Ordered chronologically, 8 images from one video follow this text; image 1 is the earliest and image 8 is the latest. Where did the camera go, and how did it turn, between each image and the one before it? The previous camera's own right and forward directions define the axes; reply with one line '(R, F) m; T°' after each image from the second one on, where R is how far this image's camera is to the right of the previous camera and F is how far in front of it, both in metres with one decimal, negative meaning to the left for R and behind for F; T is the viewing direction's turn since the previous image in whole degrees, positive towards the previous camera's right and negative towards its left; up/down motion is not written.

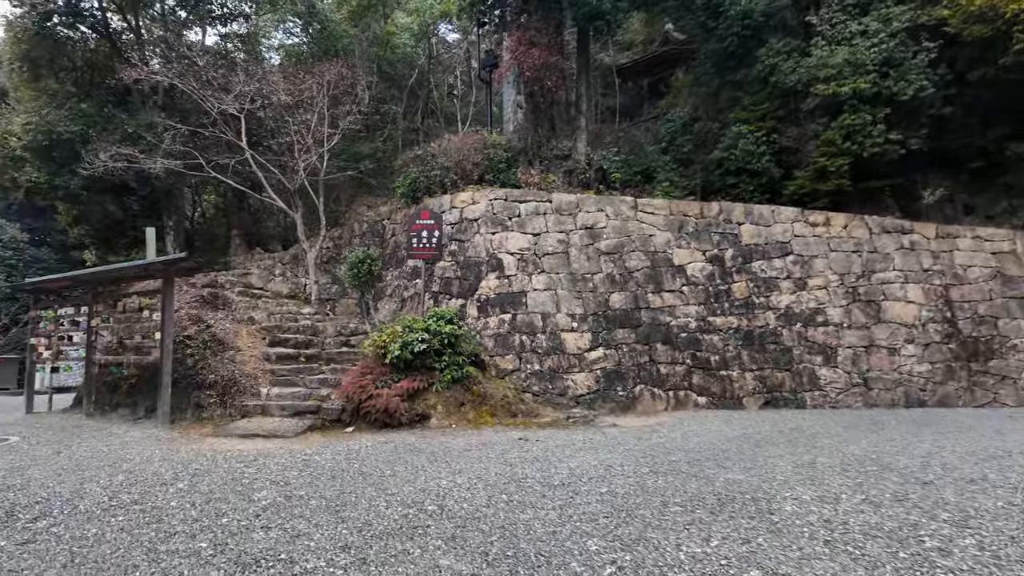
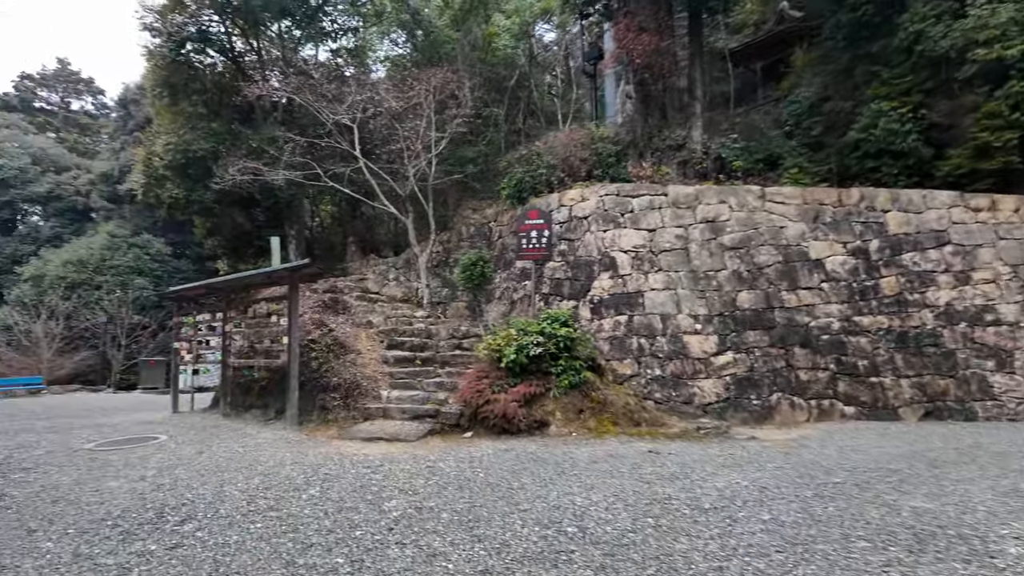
(-0.2, +0.3) m; -9°
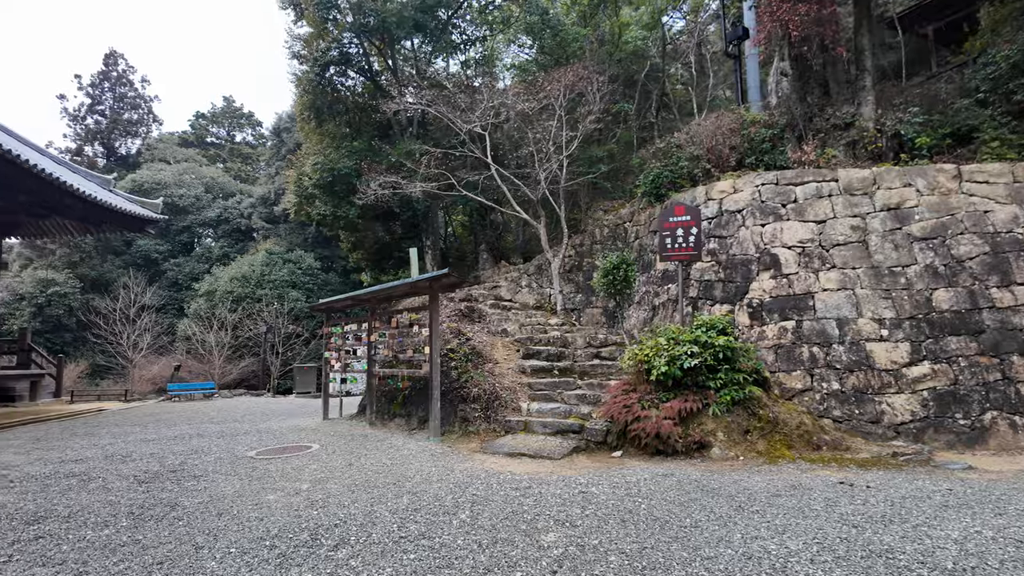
(-0.2, +0.3) m; -12°
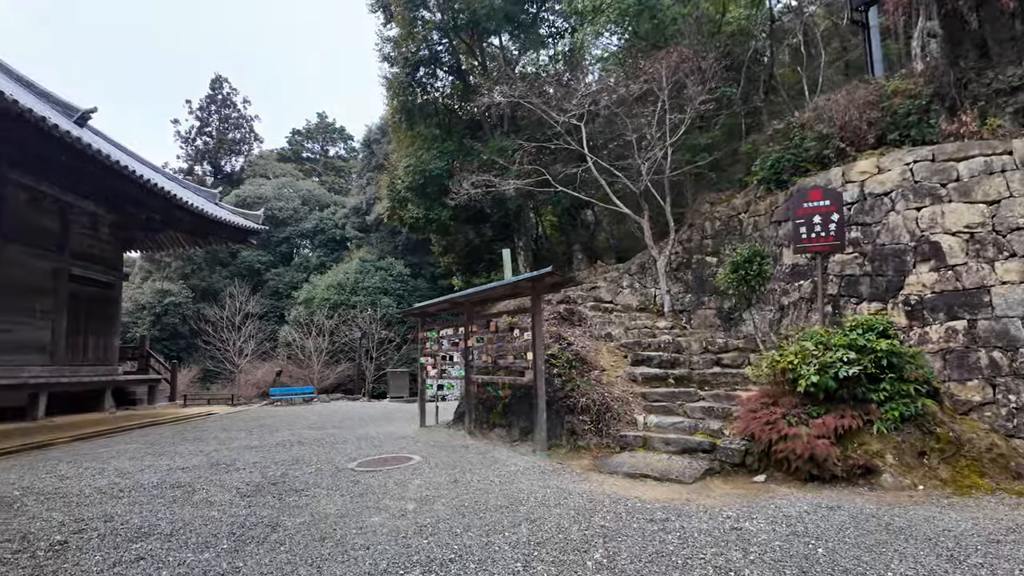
(-0.2, +0.5) m; -8°
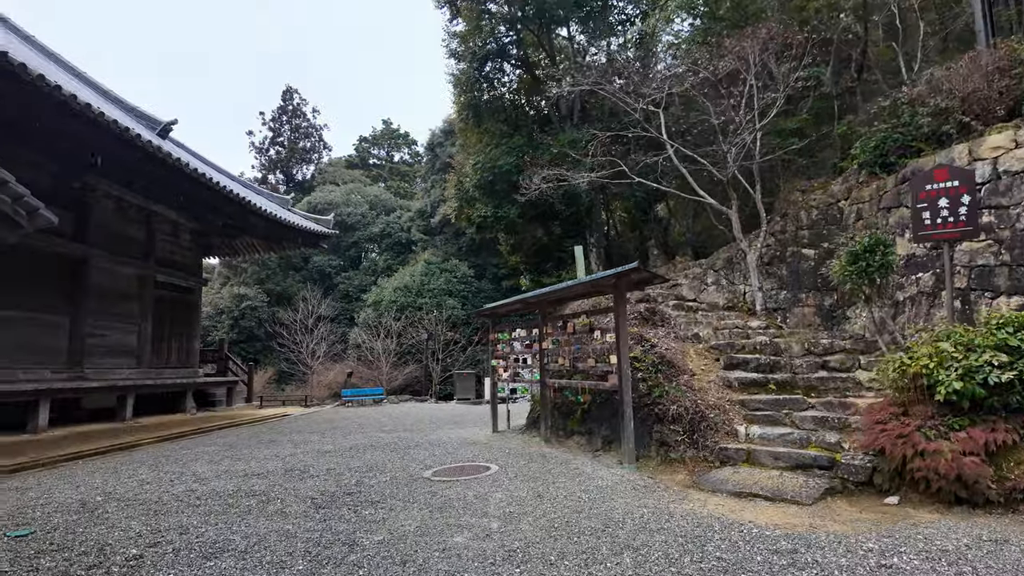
(-0.2, +0.3) m; -6°
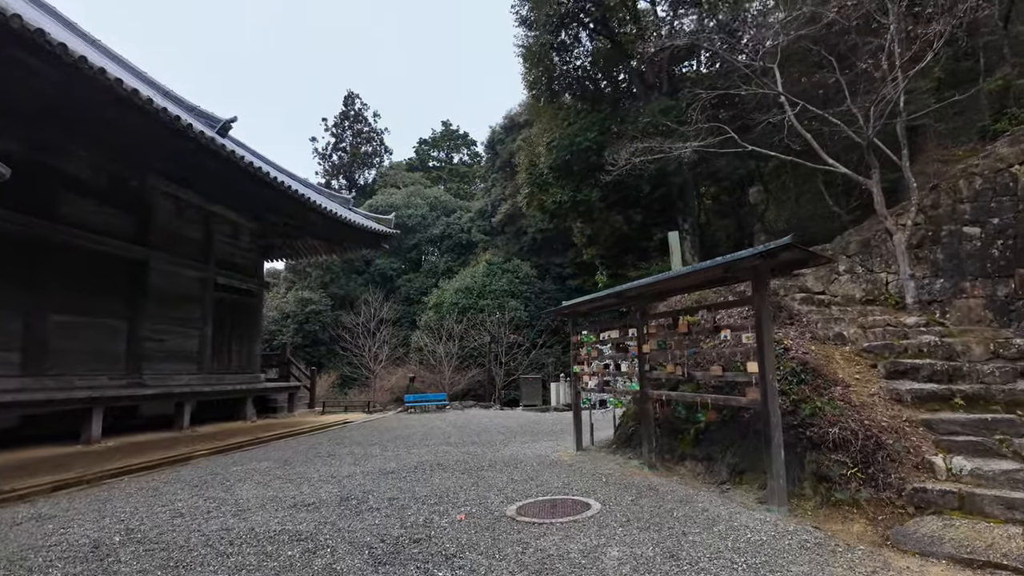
(-0.3, +1.0) m; -6°
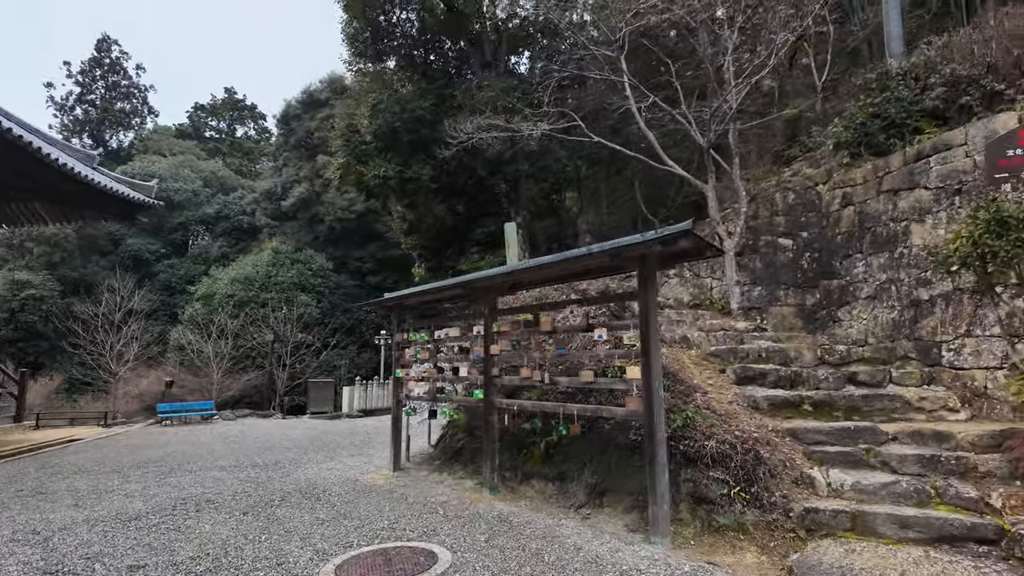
(-0.2, +0.9) m; +20°
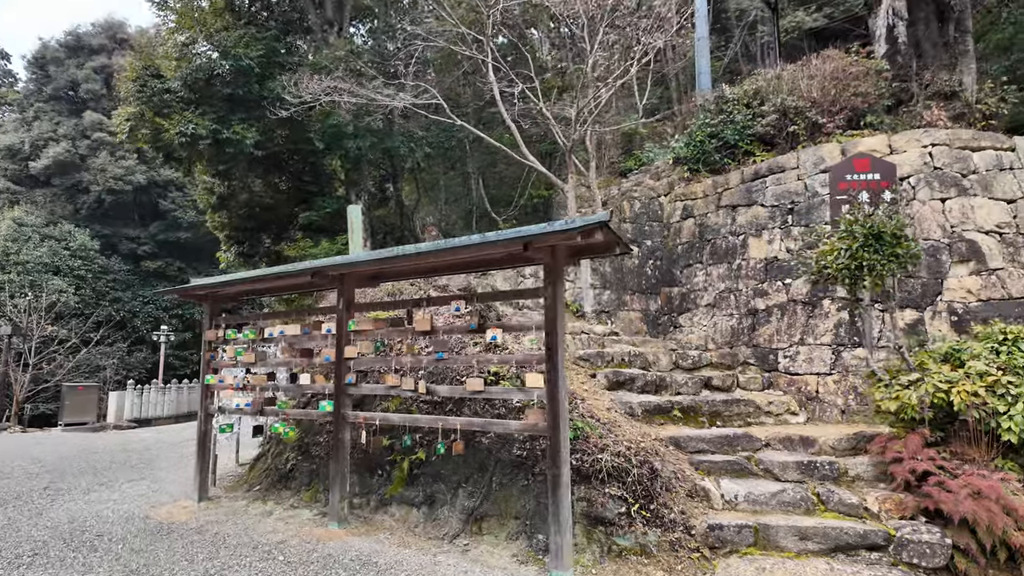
(-0.3, +0.6) m; +18°
